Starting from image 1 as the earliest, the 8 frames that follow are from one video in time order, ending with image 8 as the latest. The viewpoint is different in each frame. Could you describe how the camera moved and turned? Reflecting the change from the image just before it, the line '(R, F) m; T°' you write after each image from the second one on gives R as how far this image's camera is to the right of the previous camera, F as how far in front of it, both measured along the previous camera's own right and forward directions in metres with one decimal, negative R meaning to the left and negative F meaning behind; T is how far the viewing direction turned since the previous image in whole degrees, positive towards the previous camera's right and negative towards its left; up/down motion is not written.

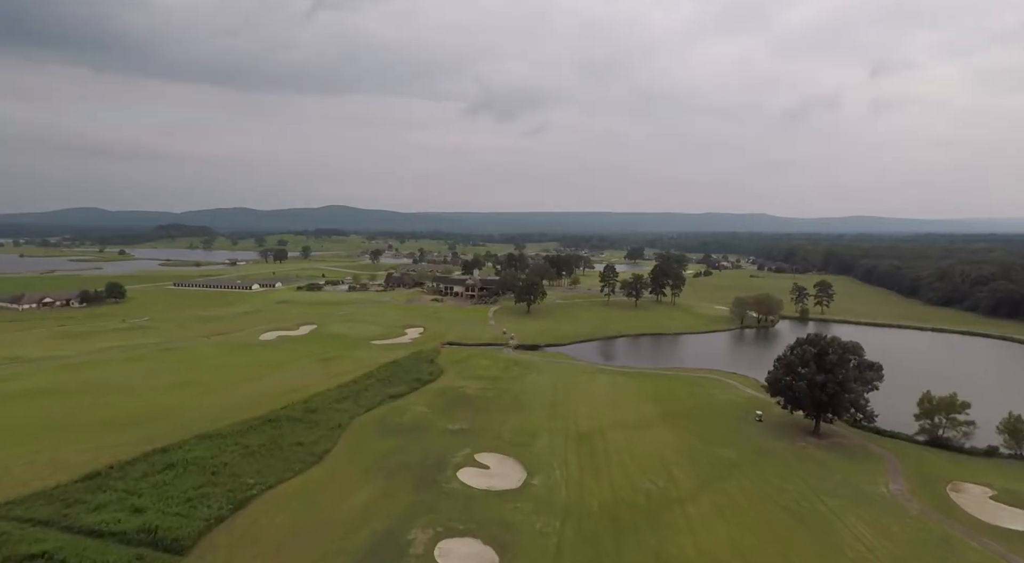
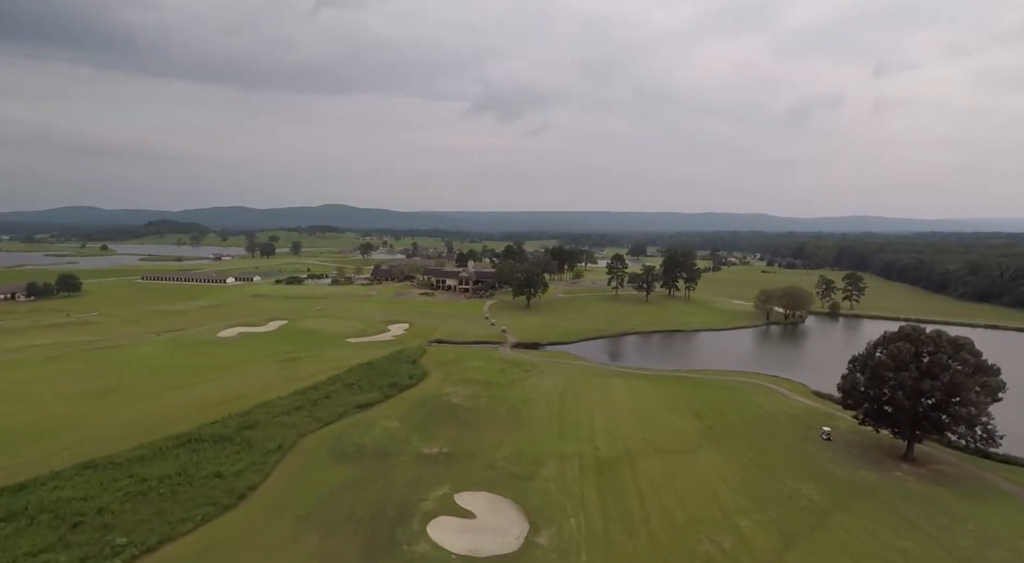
(+0.1, +11.5) m; 0°
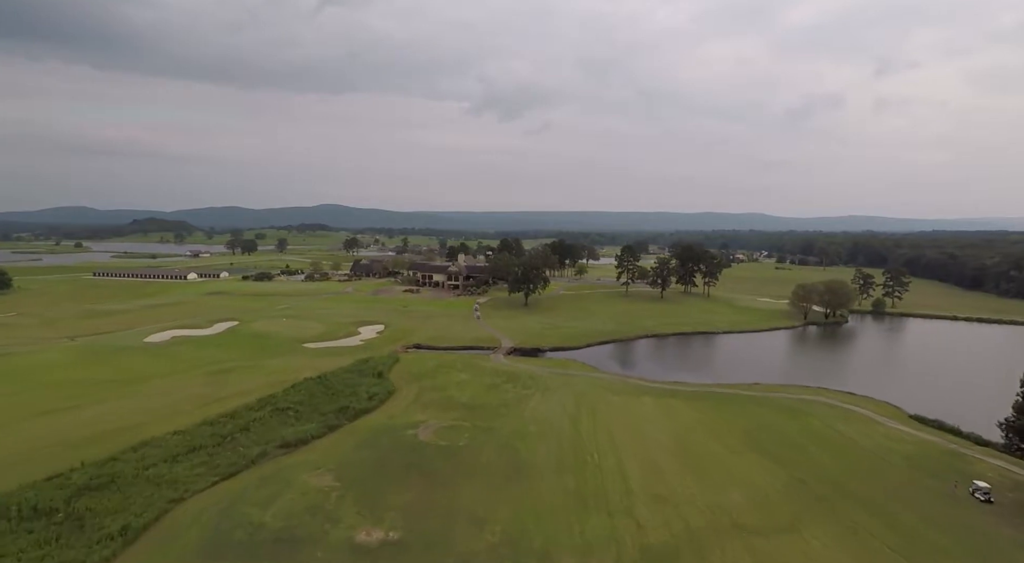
(+0.3, +13.7) m; 0°
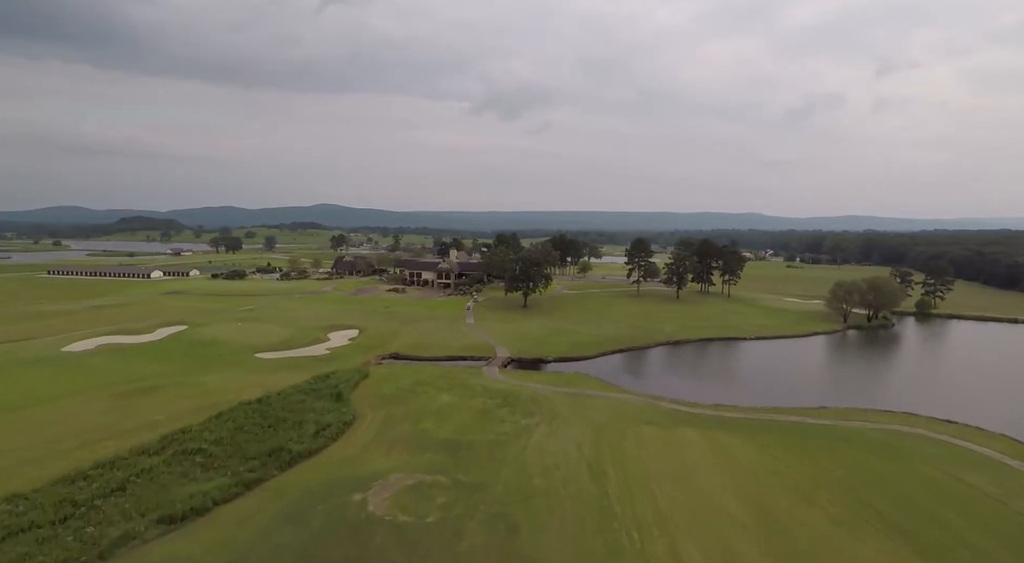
(+0.1, +10.5) m; 0°
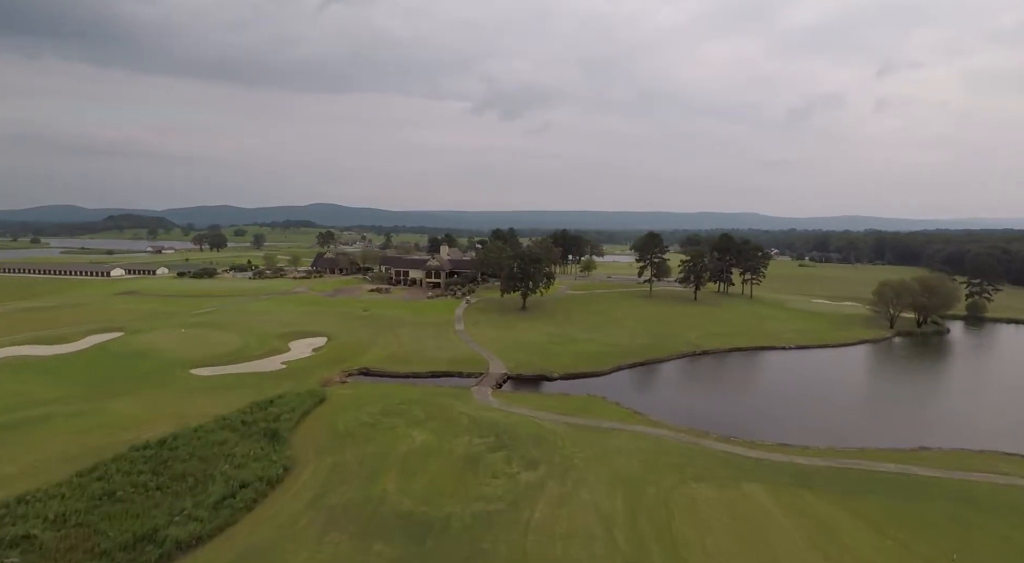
(+0.1, +9.5) m; 0°
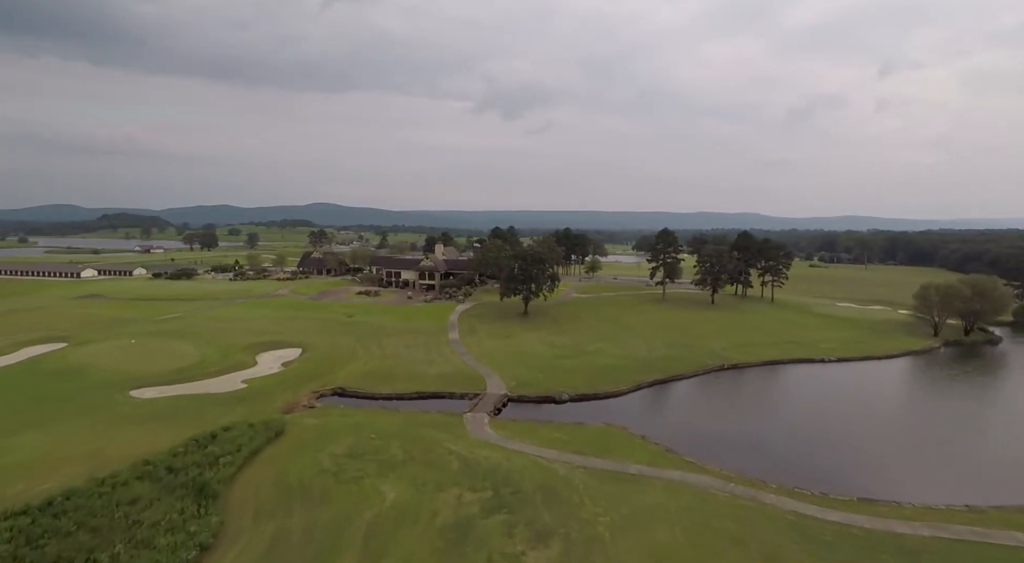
(-0.1, +6.5) m; 0°
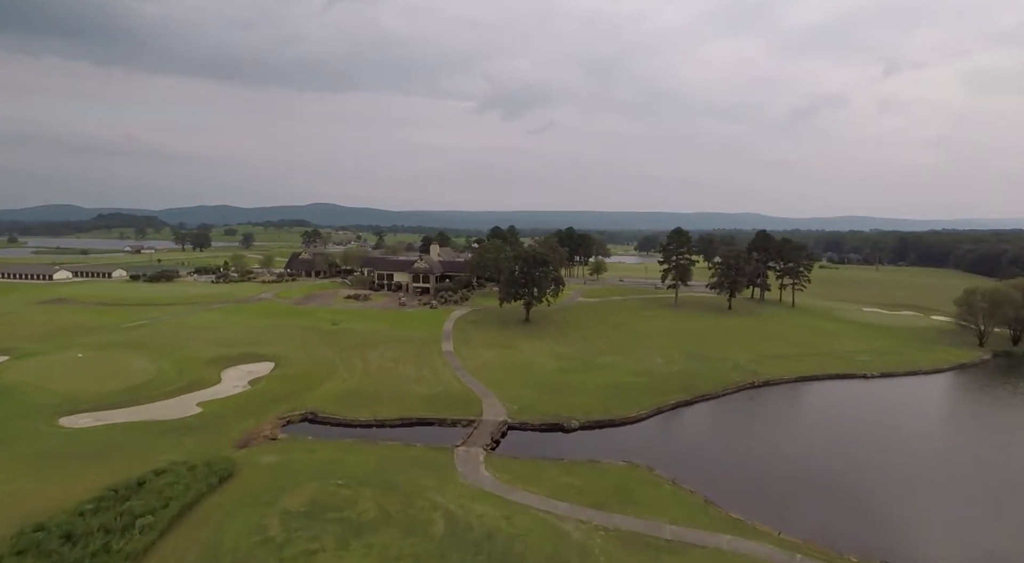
(0.0, +5.3) m; 0°
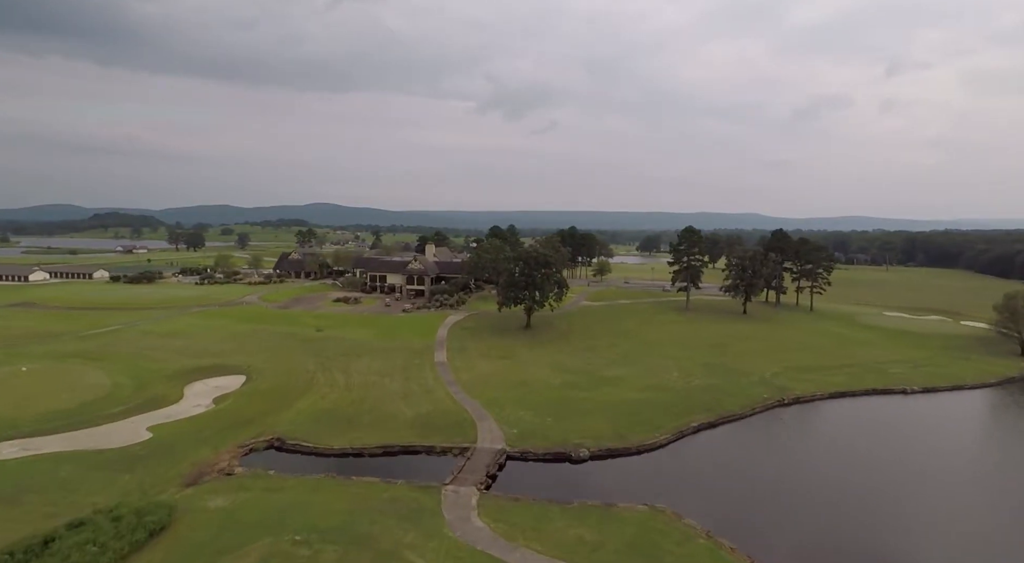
(0.0, +4.2) m; 0°
